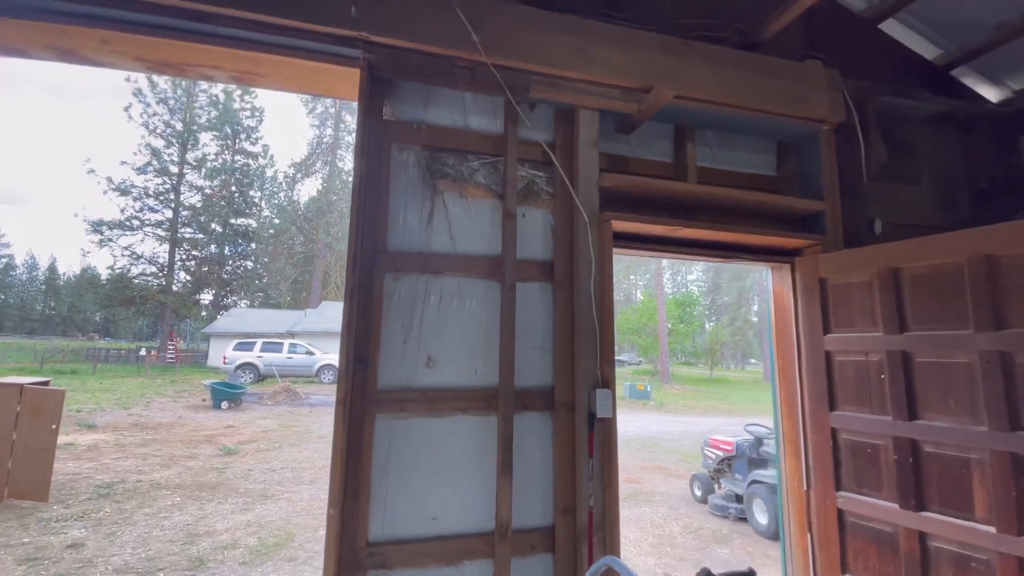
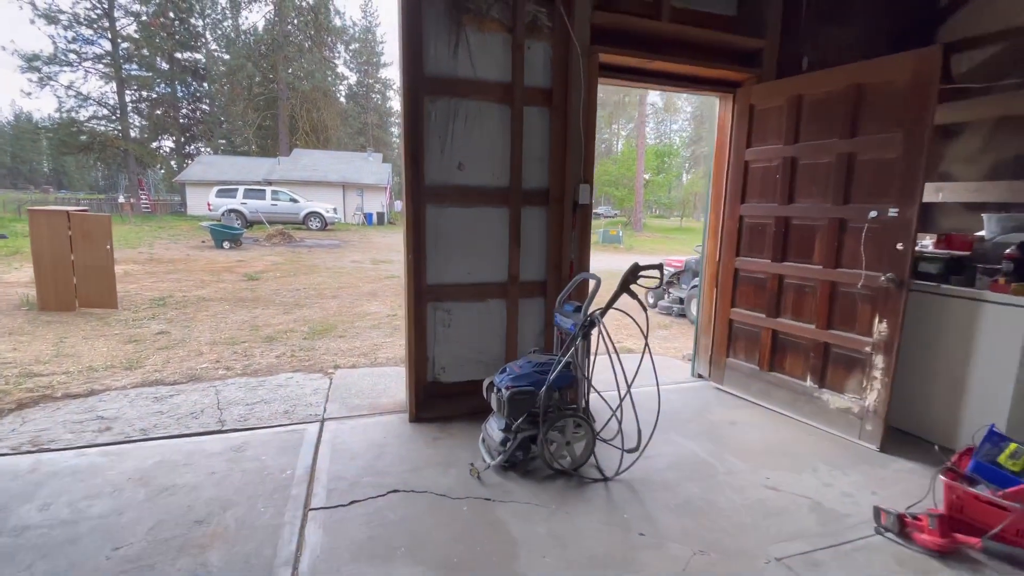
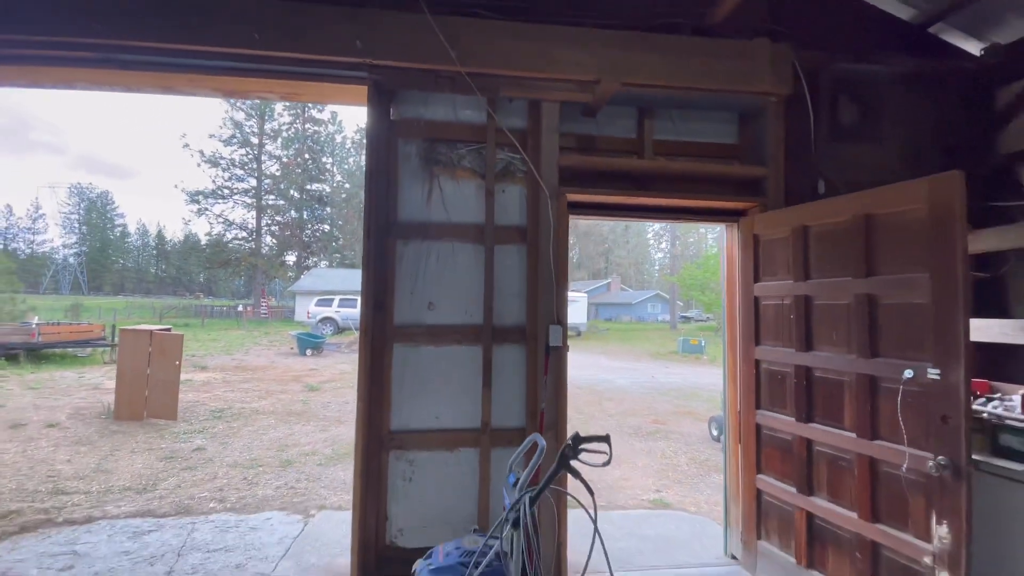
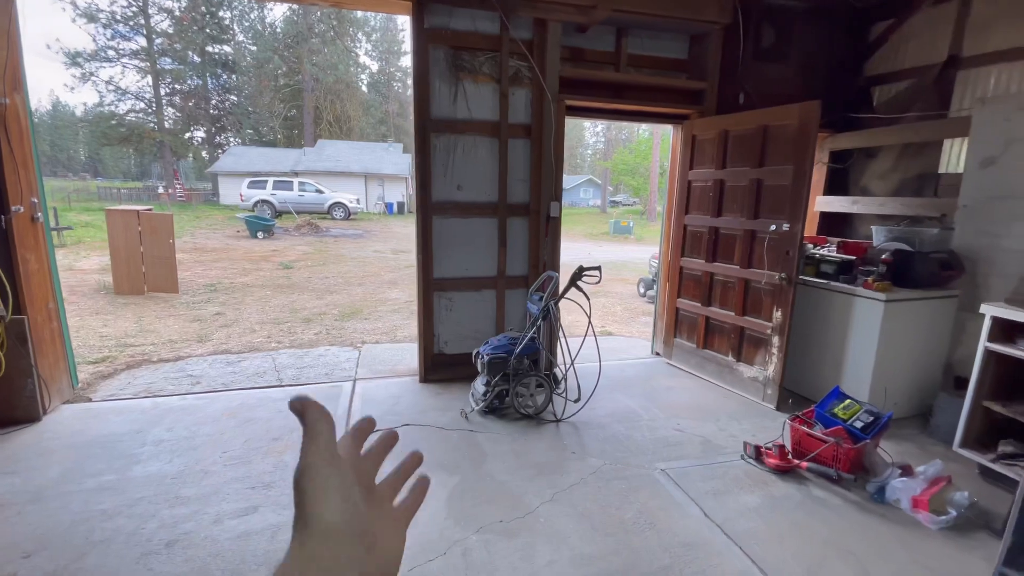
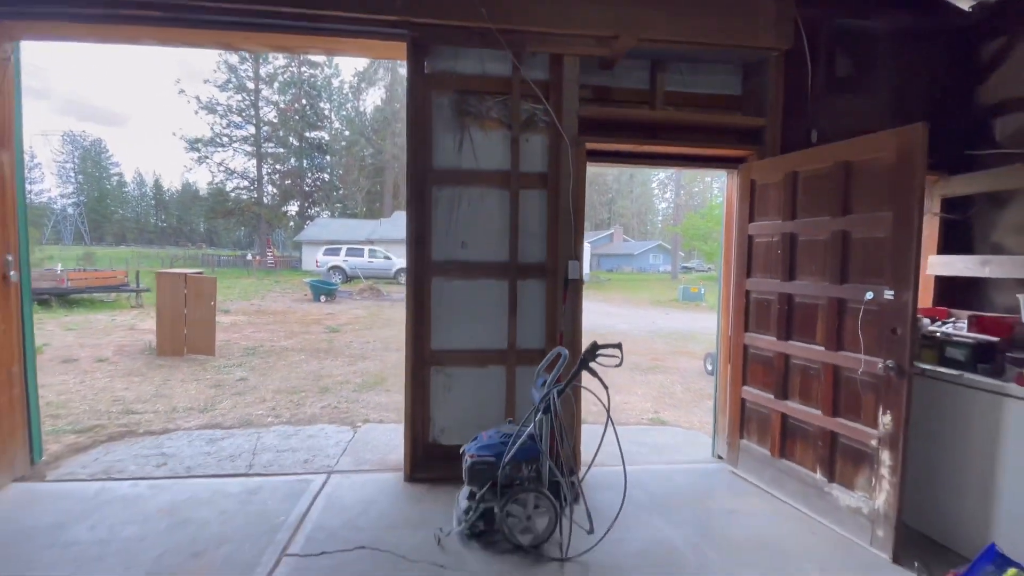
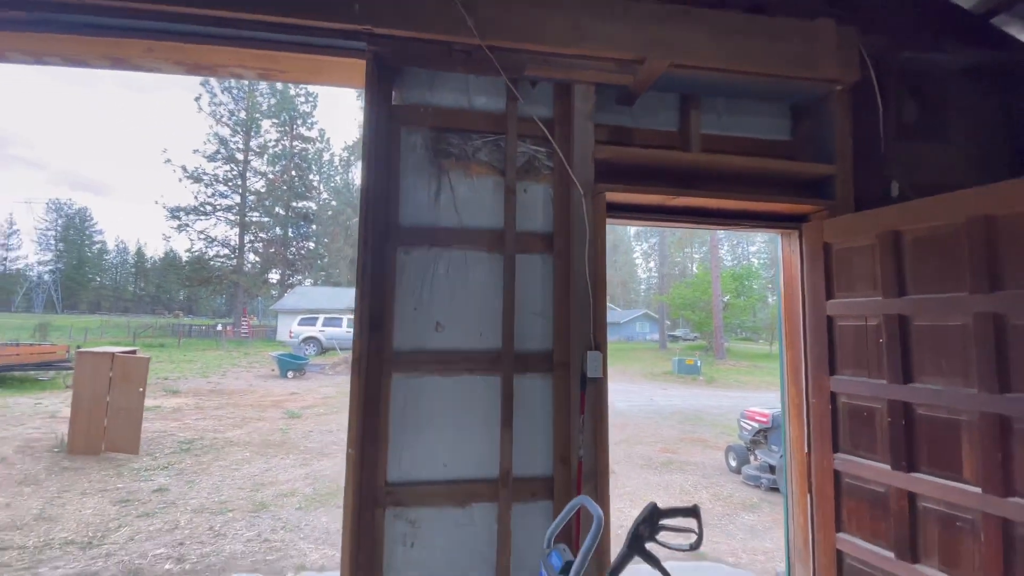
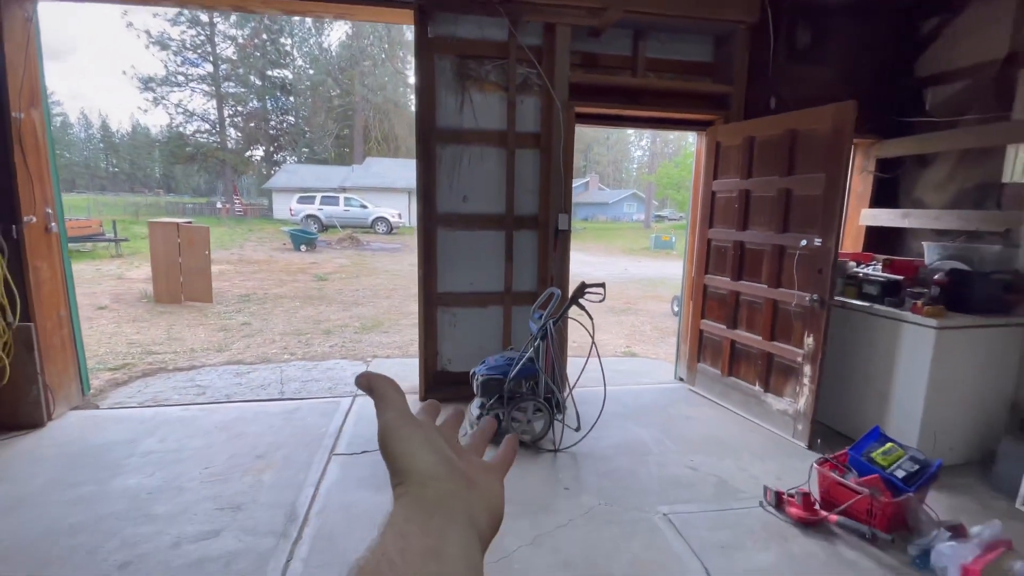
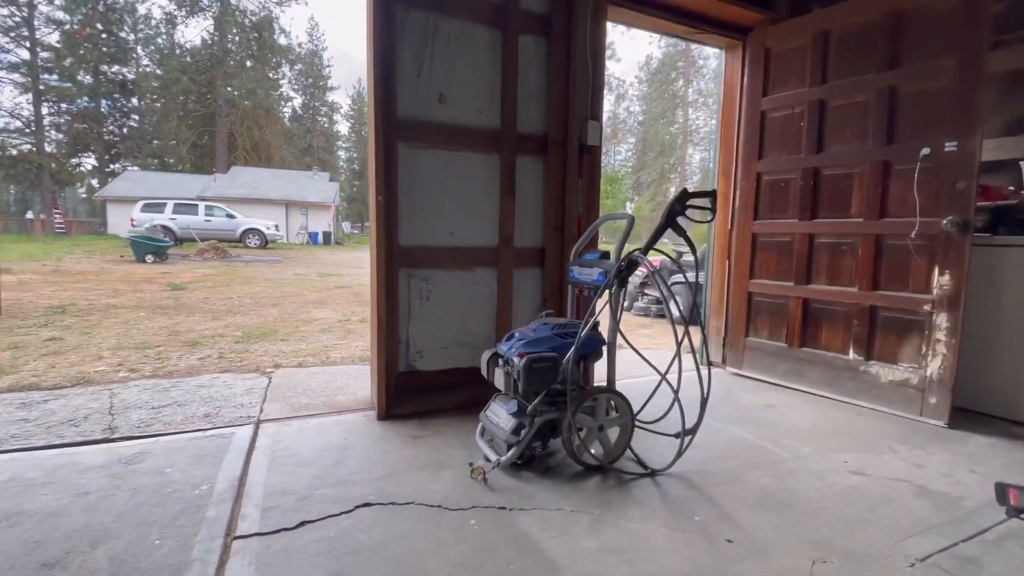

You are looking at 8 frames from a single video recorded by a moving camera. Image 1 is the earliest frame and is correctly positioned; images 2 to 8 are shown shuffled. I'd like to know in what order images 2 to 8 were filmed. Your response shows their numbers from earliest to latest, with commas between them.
6, 3, 5, 7, 4, 2, 8
